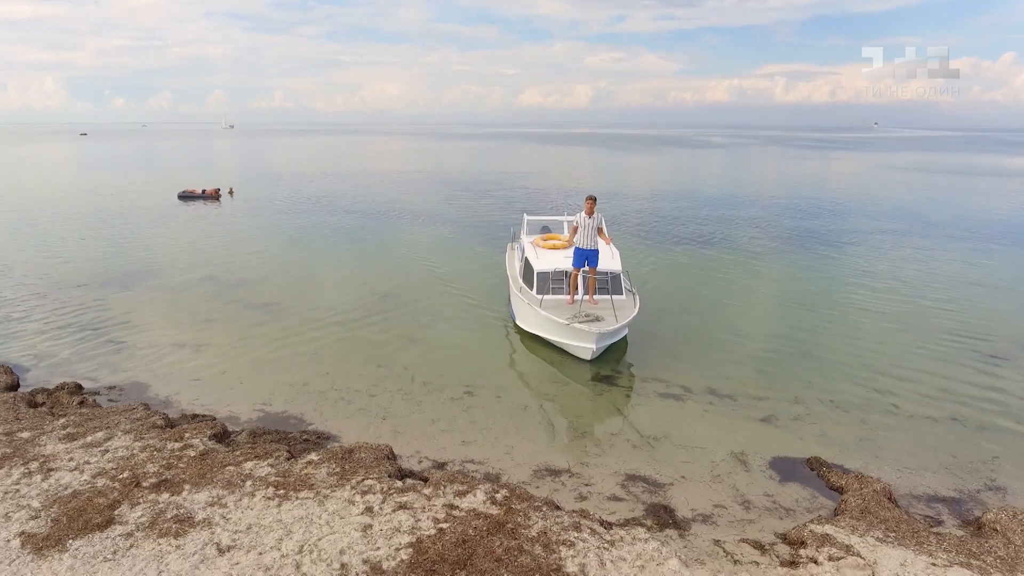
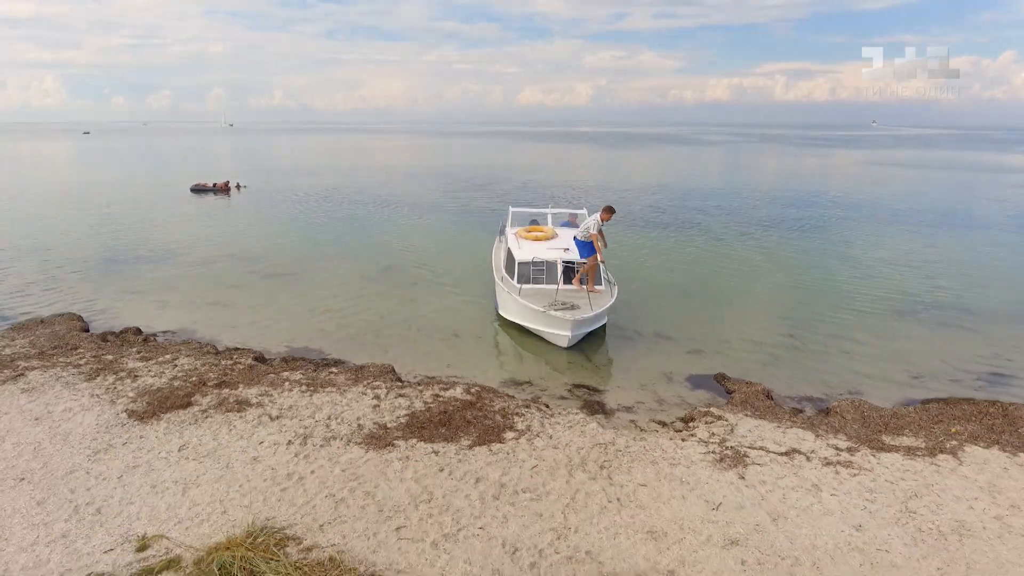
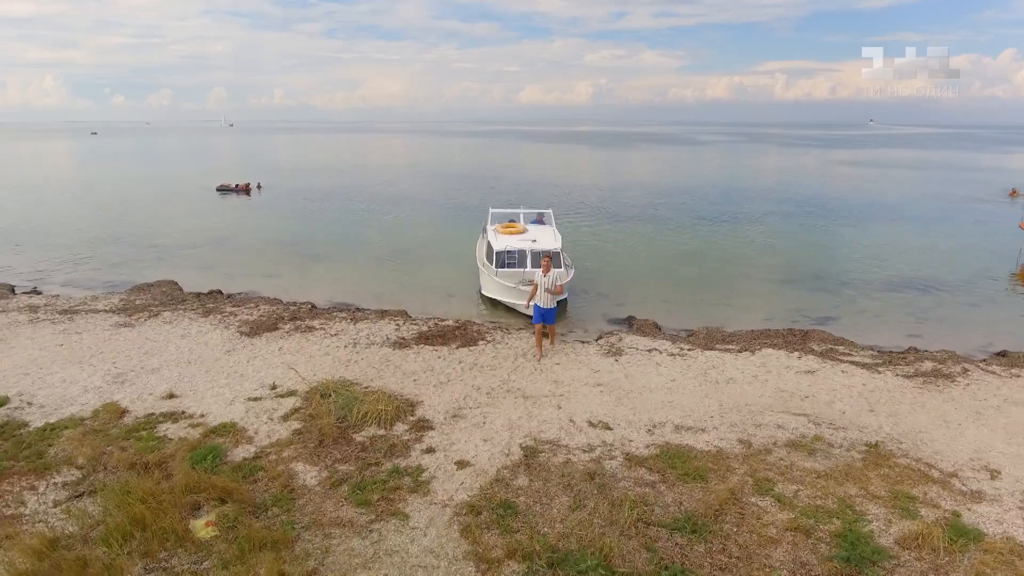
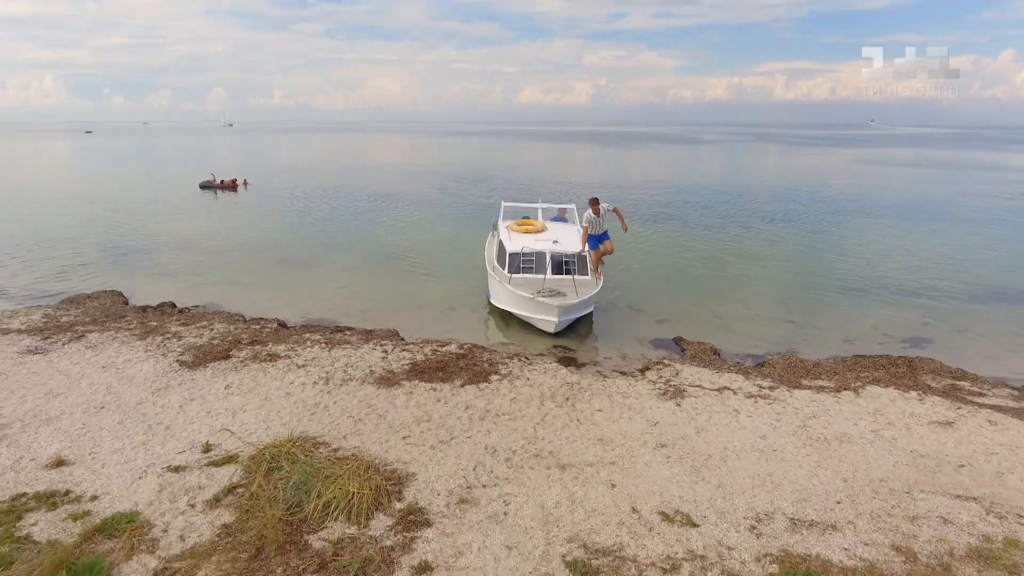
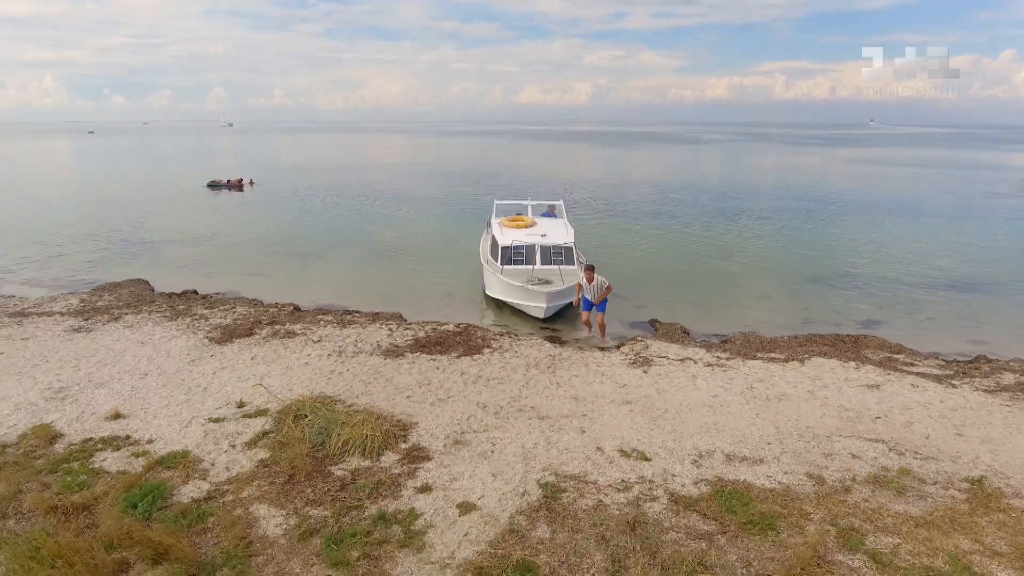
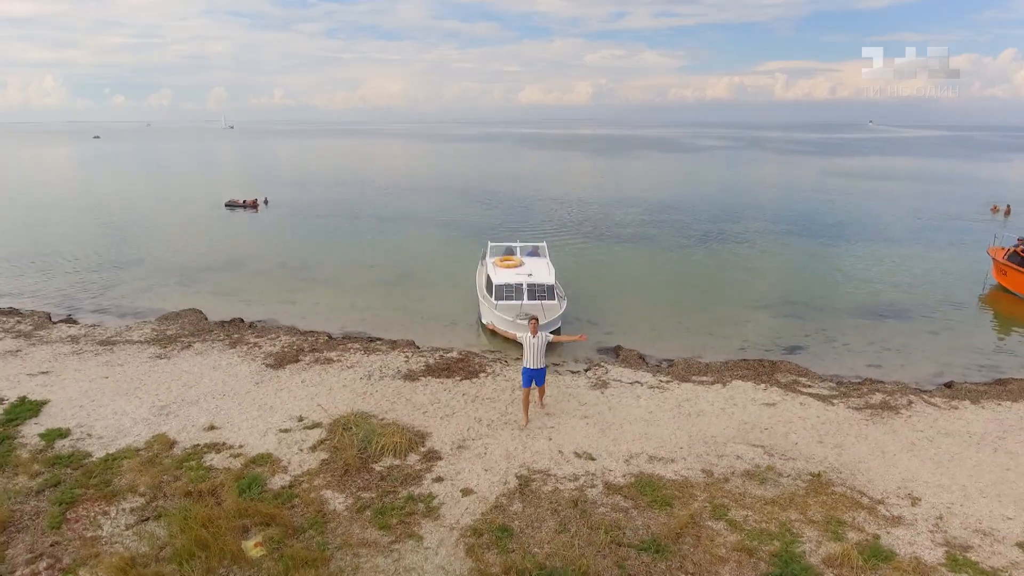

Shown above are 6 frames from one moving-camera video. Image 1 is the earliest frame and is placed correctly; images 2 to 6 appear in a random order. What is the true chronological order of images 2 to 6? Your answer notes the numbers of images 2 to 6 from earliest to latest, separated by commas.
2, 4, 5, 3, 6
